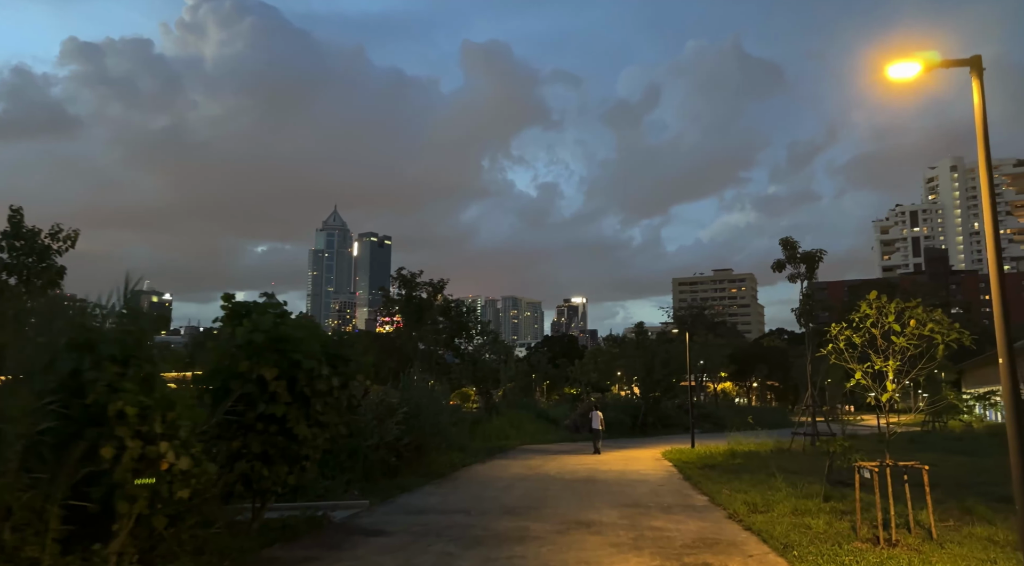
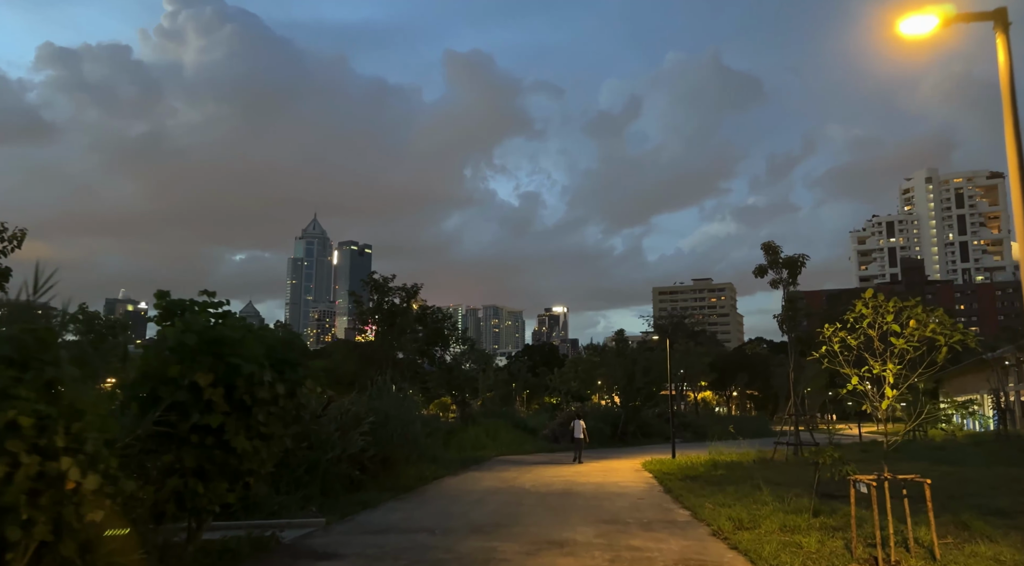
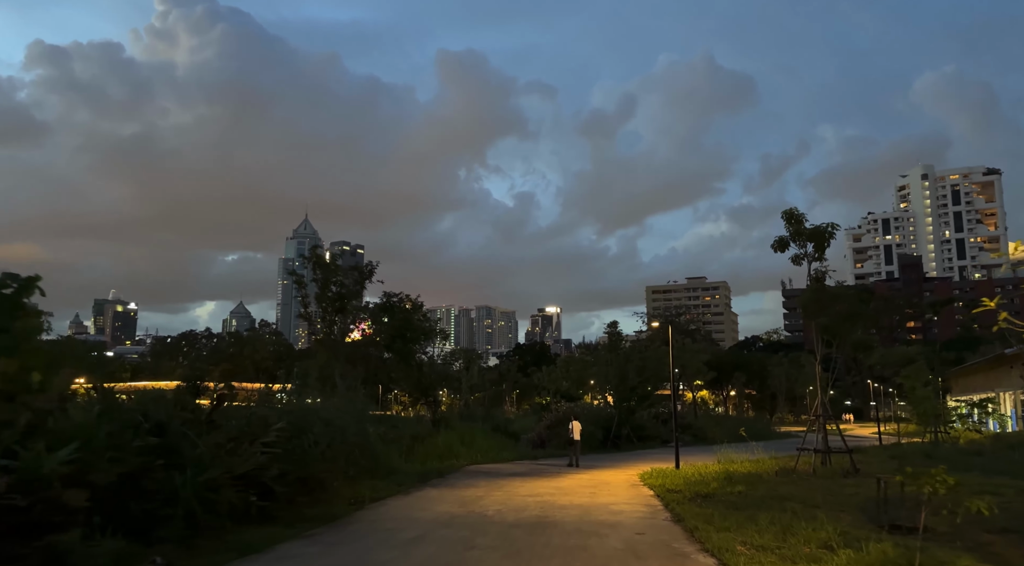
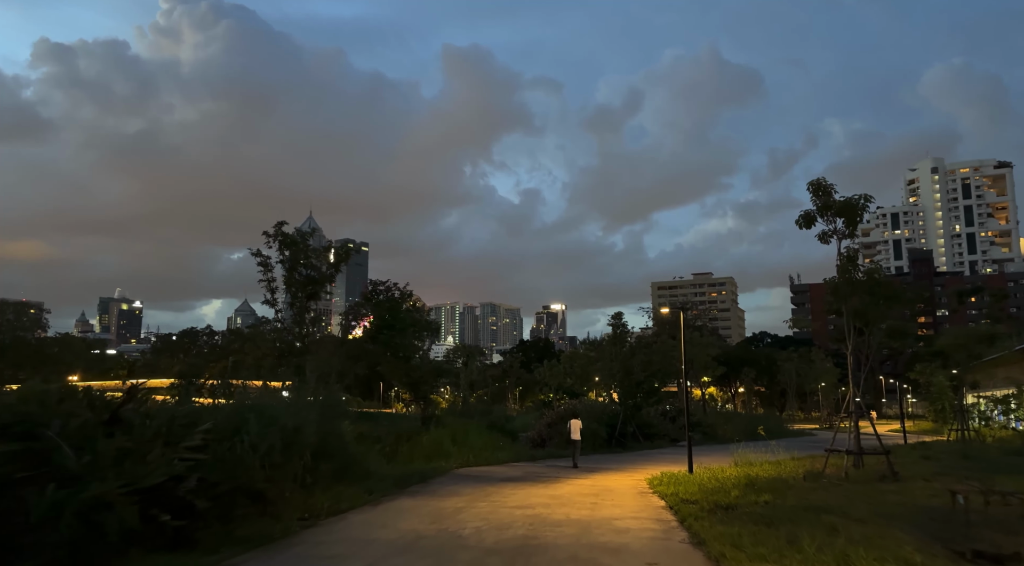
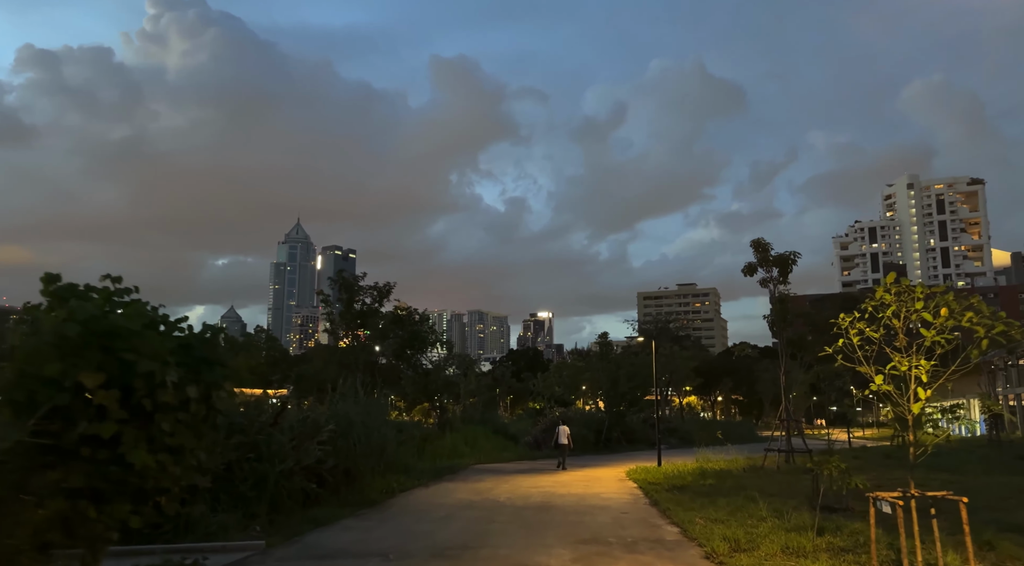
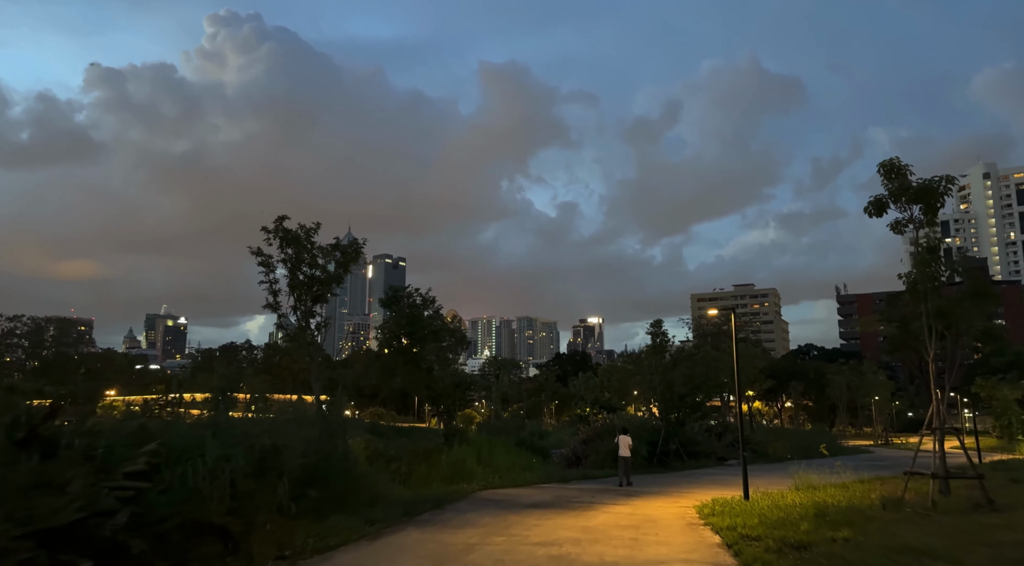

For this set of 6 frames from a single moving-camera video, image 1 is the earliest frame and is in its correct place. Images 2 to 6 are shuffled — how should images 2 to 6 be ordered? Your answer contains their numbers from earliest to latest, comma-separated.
2, 5, 3, 4, 6
